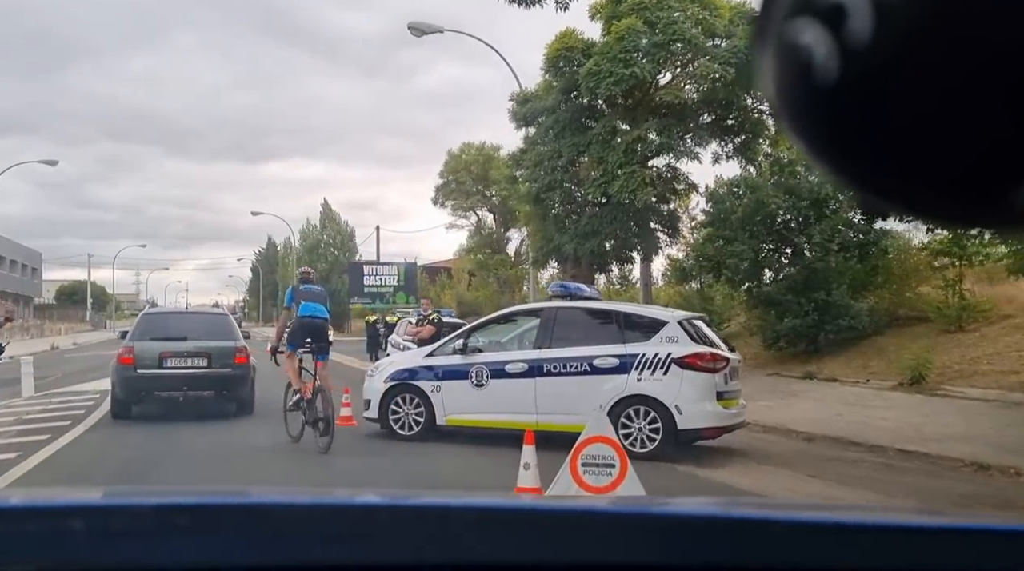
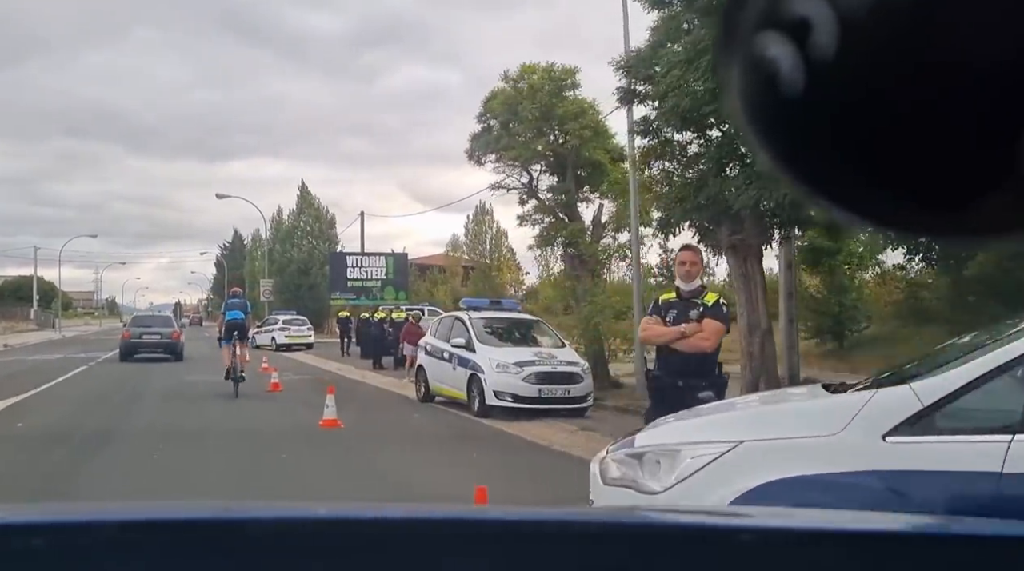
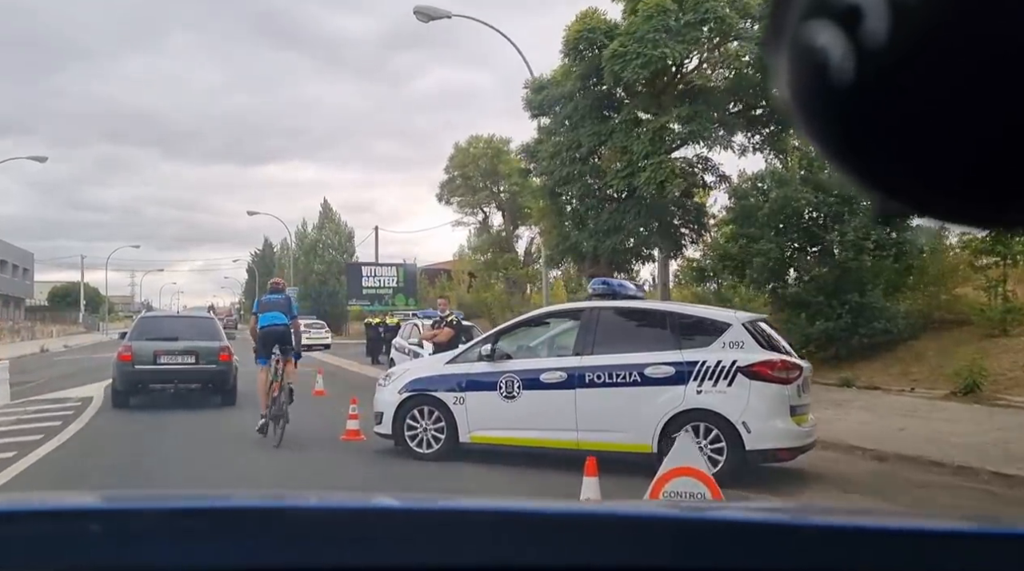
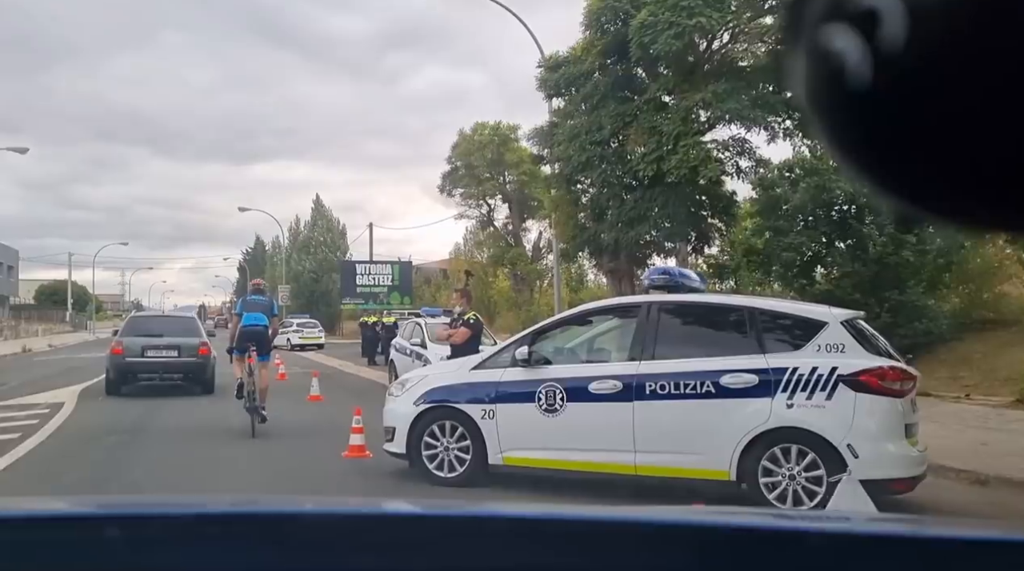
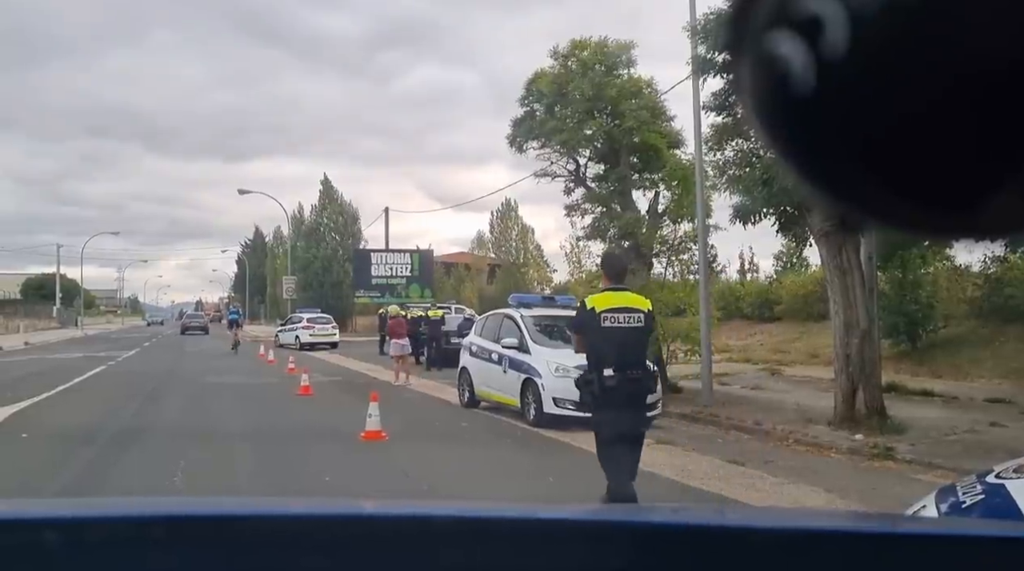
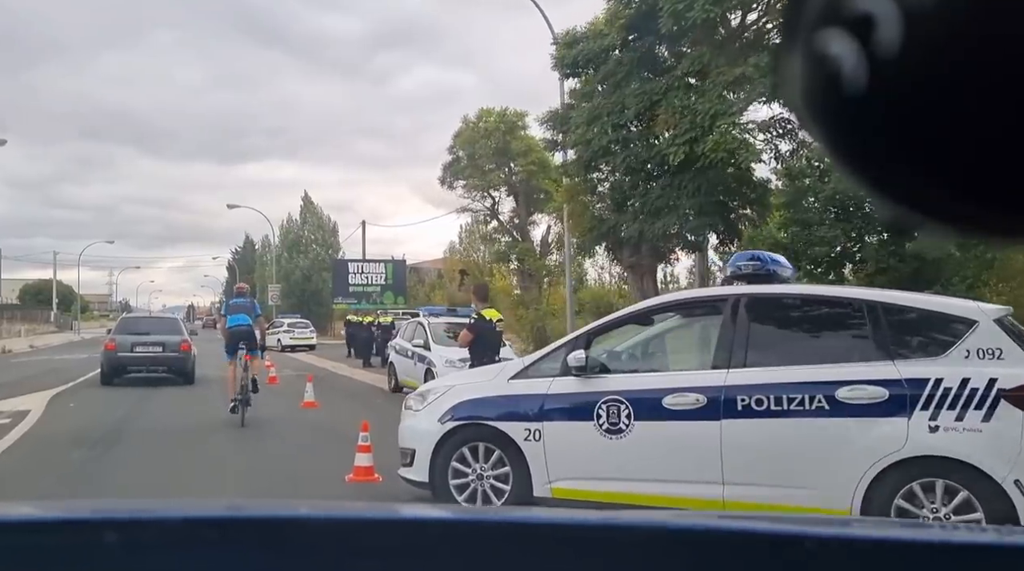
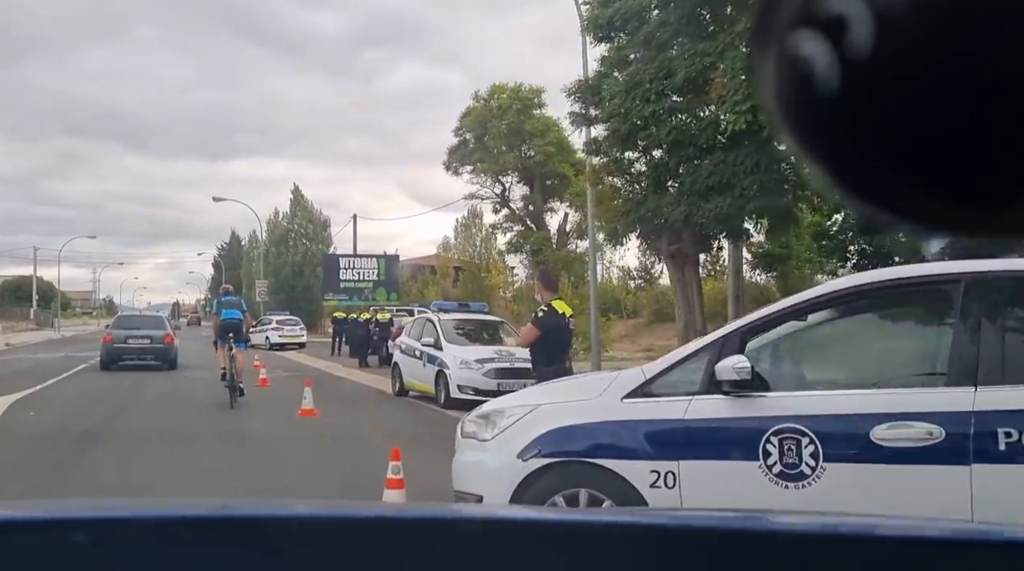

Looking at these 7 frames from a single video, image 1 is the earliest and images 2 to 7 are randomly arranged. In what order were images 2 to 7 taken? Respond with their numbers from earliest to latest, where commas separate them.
3, 4, 6, 7, 2, 5
